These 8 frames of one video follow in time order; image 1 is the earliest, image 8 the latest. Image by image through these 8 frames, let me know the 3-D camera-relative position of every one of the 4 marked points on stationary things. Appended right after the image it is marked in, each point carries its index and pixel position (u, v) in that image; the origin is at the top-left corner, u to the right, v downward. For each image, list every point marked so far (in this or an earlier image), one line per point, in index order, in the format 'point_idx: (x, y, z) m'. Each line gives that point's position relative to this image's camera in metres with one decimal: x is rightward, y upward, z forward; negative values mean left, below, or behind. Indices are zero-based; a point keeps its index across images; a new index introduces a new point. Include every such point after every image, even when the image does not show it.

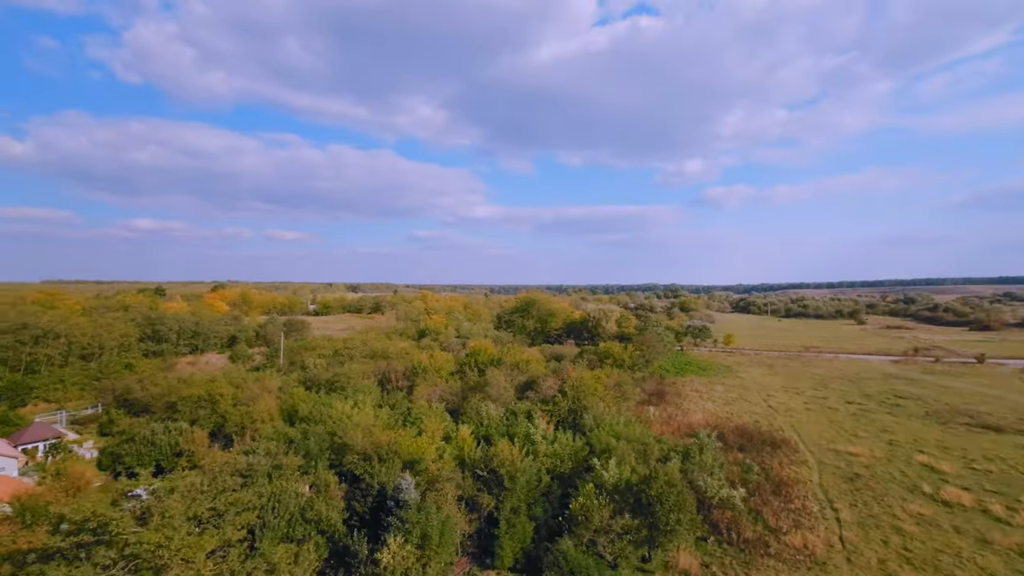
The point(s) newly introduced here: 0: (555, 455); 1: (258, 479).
0: (+1.6, -6.1, +18.3) m
1: (-8.2, -6.2, +16.3) m
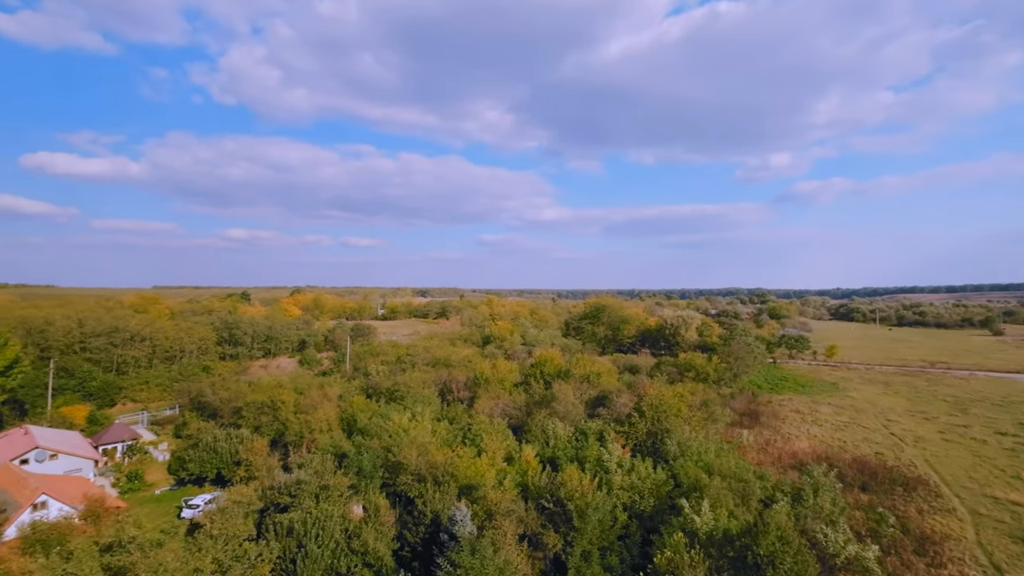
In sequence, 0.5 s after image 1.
0: (+3.8, -6.2, +15.7) m
1: (-6.2, -6.4, +15.0) m
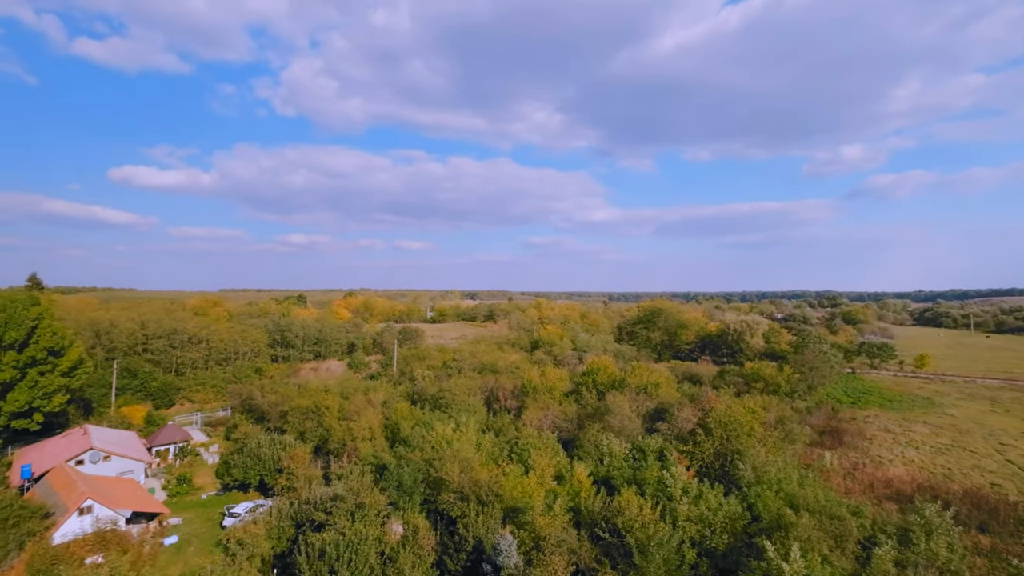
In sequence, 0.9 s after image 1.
0: (+5.2, -6.3, +13.7) m
1: (-4.8, -6.5, +14.0) m
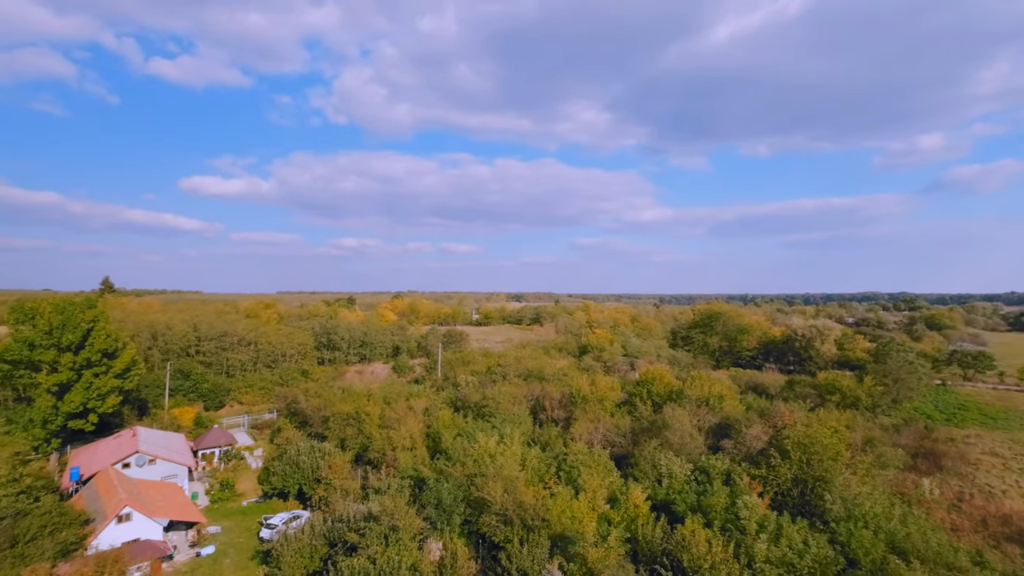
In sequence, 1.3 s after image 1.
0: (+6.3, -6.4, +11.7) m
1: (-3.6, -6.6, +12.9) m
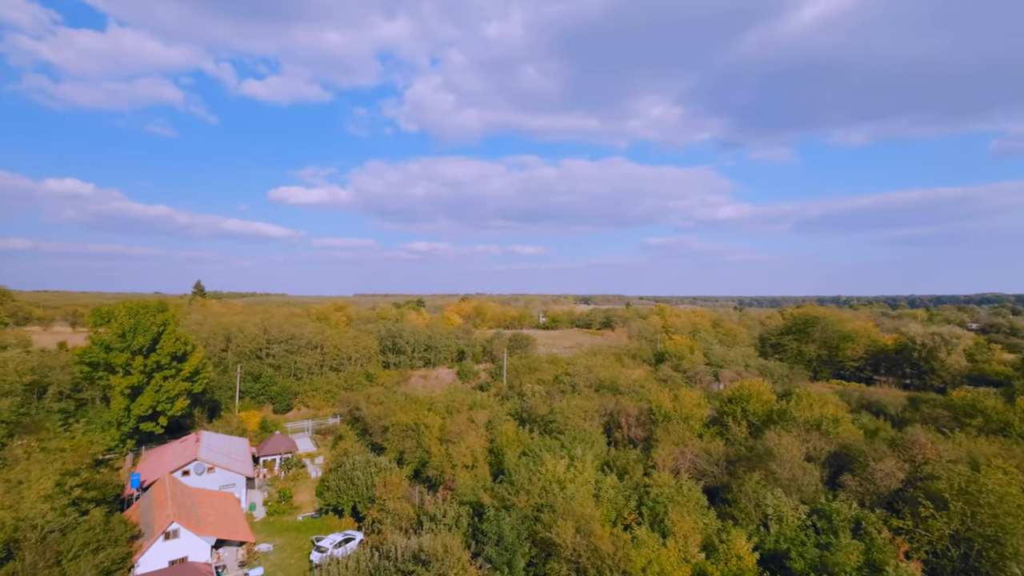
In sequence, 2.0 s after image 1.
0: (+7.7, -6.4, +8.5) m
1: (-2.0, -6.6, +11.0) m
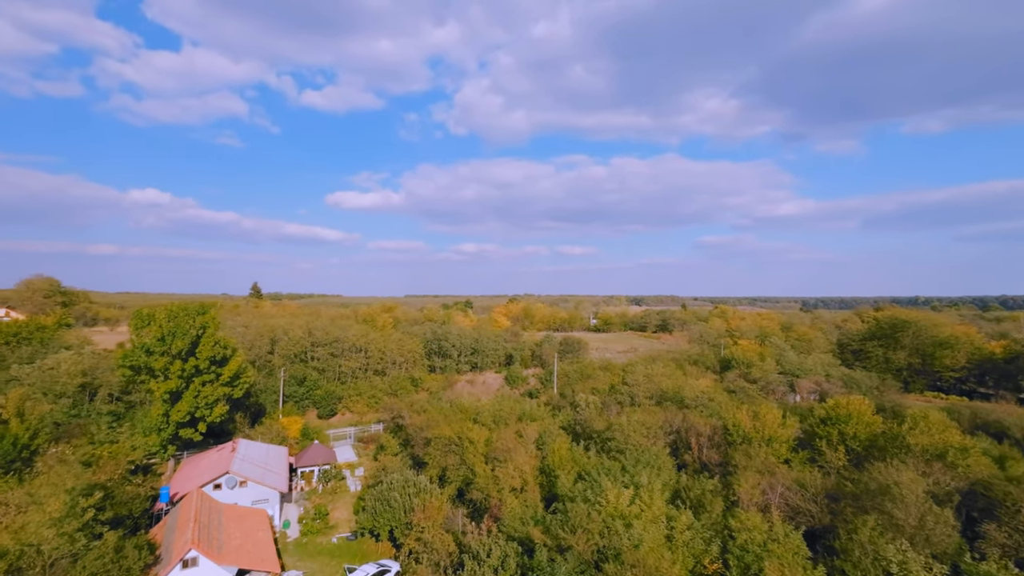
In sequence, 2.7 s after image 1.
0: (+8.4, -6.4, +5.5) m
1: (-1.0, -6.7, +8.9) m
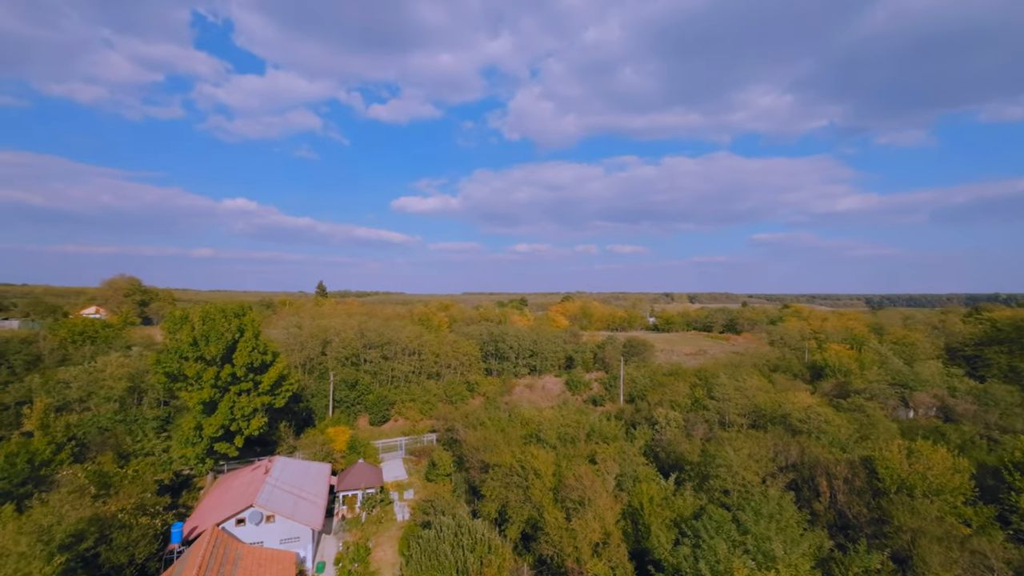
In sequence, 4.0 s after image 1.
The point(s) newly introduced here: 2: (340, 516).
0: (+9.3, -6.4, +1.0) m
1: (+0.3, -6.7, +5.4) m
2: (-6.7, -8.8, +19.4) m
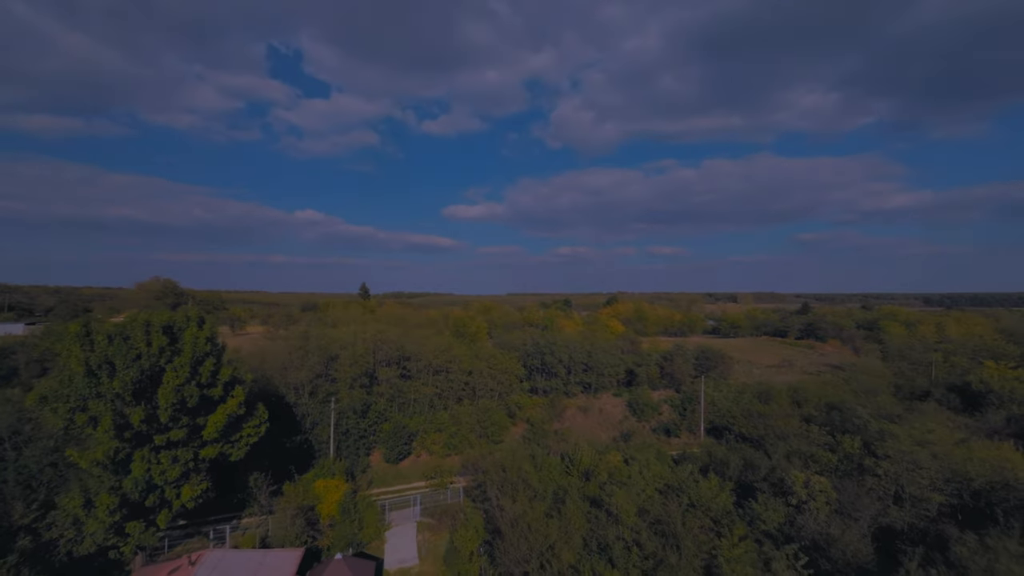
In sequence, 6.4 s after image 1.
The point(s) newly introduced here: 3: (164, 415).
0: (+9.1, -6.4, -7.8) m
1: (+0.6, -6.7, -2.6) m
2: (-5.2, -8.8, +11.9) m
3: (-9.9, -3.6, +14.3) m
